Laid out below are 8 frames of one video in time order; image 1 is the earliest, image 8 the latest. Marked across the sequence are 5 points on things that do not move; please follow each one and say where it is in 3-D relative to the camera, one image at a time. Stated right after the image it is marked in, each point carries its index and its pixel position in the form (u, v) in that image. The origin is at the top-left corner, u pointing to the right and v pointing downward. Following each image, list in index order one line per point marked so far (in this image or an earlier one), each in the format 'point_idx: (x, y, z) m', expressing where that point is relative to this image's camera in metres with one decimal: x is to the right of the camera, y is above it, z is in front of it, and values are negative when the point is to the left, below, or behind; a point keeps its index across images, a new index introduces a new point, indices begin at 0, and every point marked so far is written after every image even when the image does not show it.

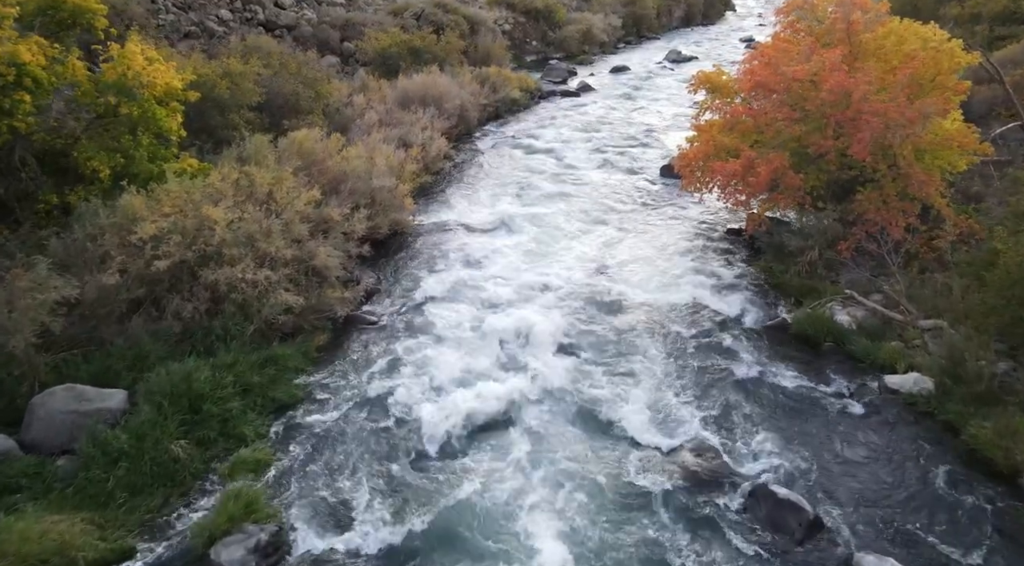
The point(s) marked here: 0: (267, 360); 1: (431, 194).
0: (-3.3, -1.0, +10.1) m
1: (-1.9, +2.1, +18.1) m
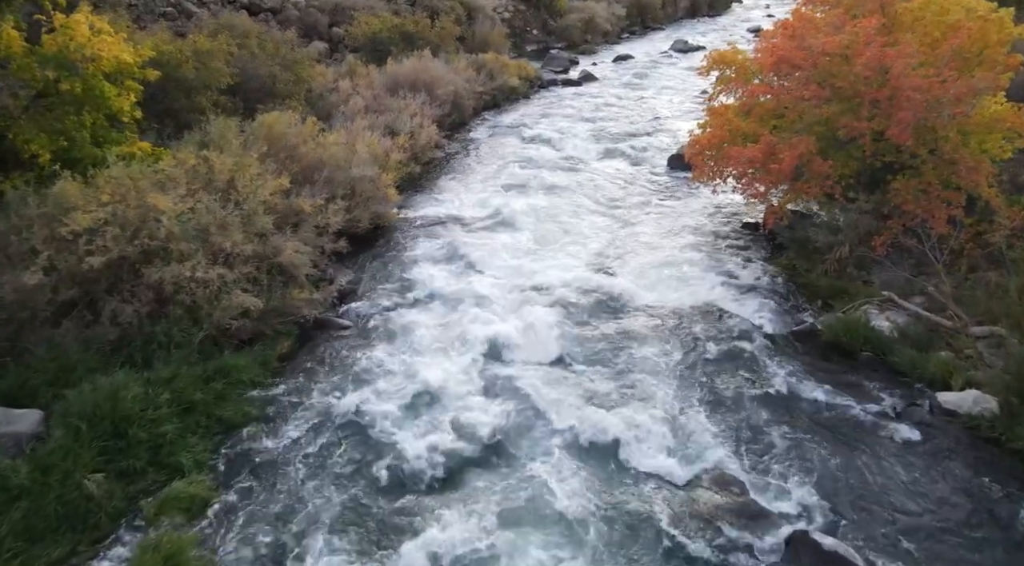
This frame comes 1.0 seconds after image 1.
0: (-3.4, -1.0, +8.7) m
1: (-2.0, +2.1, +16.6) m
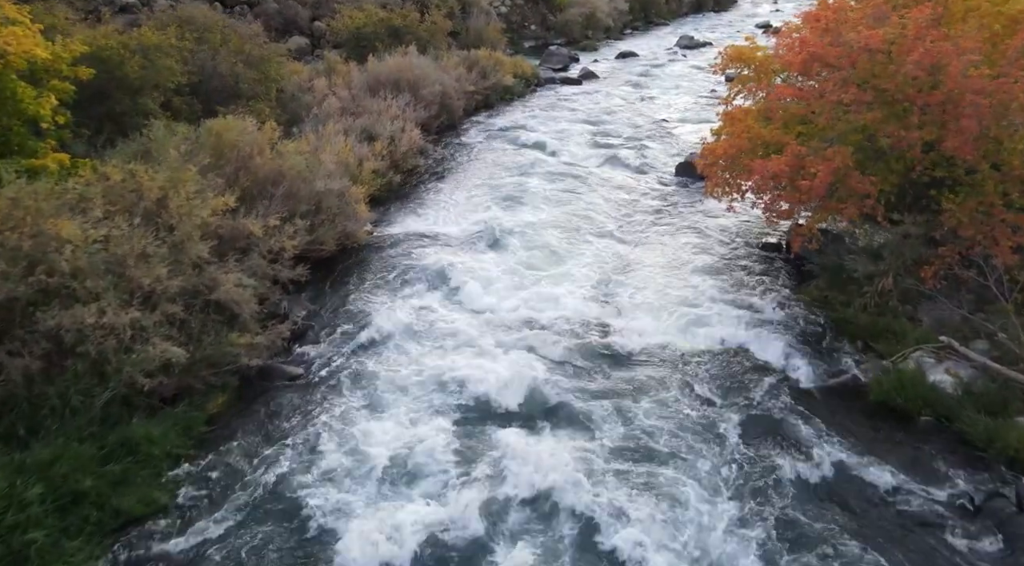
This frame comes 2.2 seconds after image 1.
0: (-3.6, -1.5, +7.0) m
1: (-2.2, +1.7, +14.9) m
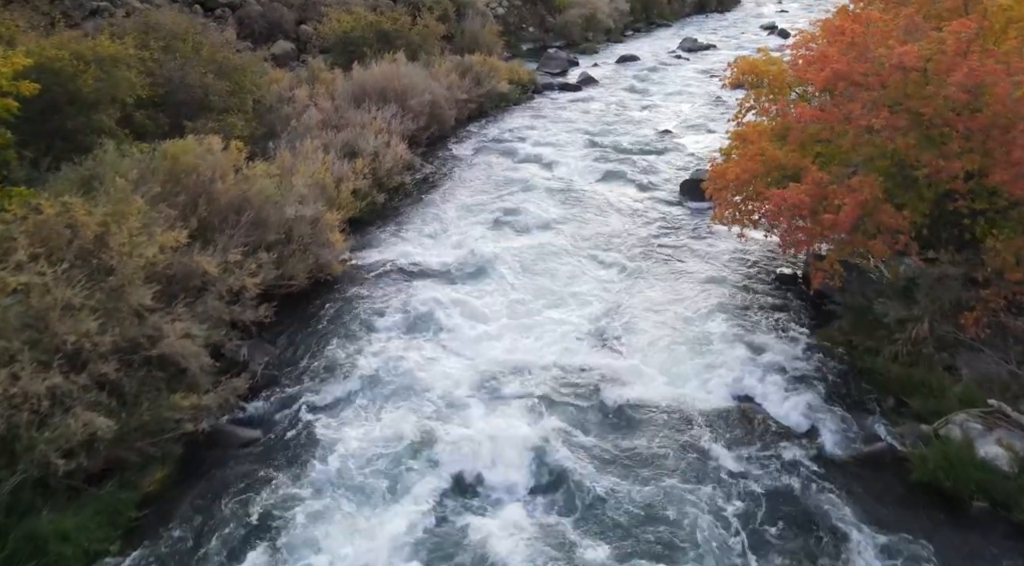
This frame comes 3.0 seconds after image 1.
0: (-3.7, -2.0, +5.9) m
1: (-2.3, +1.2, +13.8) m
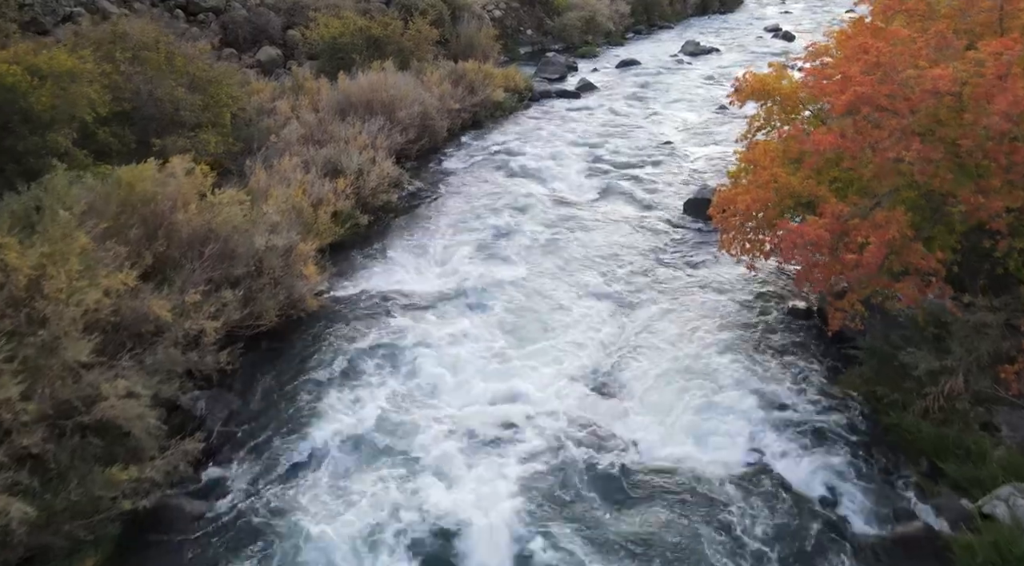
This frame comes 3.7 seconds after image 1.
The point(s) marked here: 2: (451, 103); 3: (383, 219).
0: (-3.9, -2.5, +5.0) m
1: (-2.5, +0.7, +12.9) m
2: (-1.5, +4.5, +19.1) m
3: (-2.3, +1.2, +13.9) m
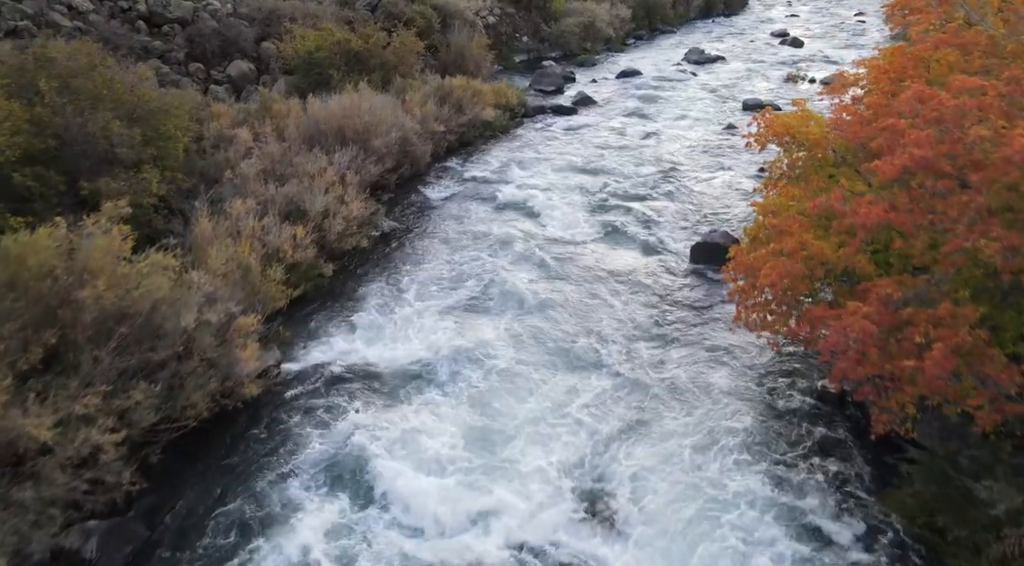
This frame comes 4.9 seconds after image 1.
0: (-4.1, -3.4, +3.4) m
1: (-2.7, -0.2, +11.3) m
2: (-1.8, +3.6, +17.5) m
3: (-2.6, +0.3, +12.3) m
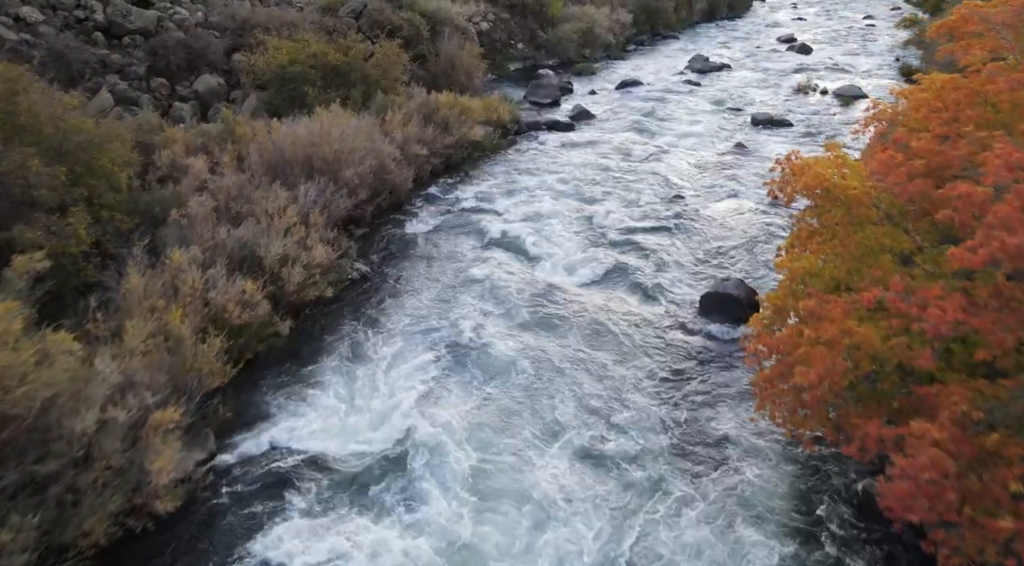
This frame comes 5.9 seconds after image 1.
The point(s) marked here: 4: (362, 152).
0: (-4.4, -4.2, +1.9) m
1: (-2.9, -1.0, +9.8) m
2: (-2.0, +2.8, +15.9) m
3: (-2.8, -0.5, +10.7) m
4: (-2.7, +2.4, +14.0) m
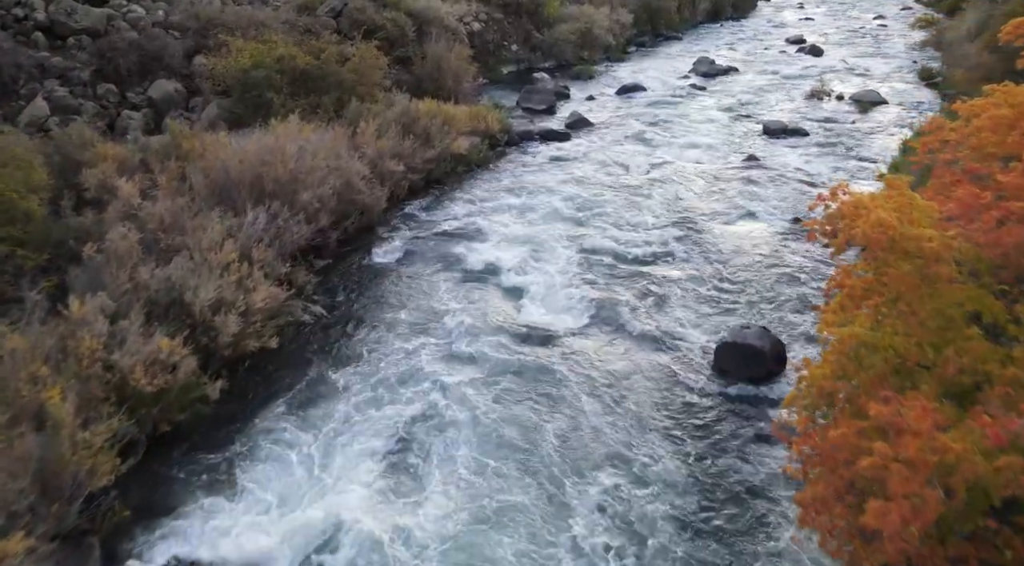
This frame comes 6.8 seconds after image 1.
0: (-4.6, -4.8, +0.1) m
1: (-3.2, -1.6, +8.0) m
2: (-2.2, +2.2, +14.2) m
3: (-3.0, -1.1, +8.9) m
4: (-2.9, +1.8, +12.2) m
